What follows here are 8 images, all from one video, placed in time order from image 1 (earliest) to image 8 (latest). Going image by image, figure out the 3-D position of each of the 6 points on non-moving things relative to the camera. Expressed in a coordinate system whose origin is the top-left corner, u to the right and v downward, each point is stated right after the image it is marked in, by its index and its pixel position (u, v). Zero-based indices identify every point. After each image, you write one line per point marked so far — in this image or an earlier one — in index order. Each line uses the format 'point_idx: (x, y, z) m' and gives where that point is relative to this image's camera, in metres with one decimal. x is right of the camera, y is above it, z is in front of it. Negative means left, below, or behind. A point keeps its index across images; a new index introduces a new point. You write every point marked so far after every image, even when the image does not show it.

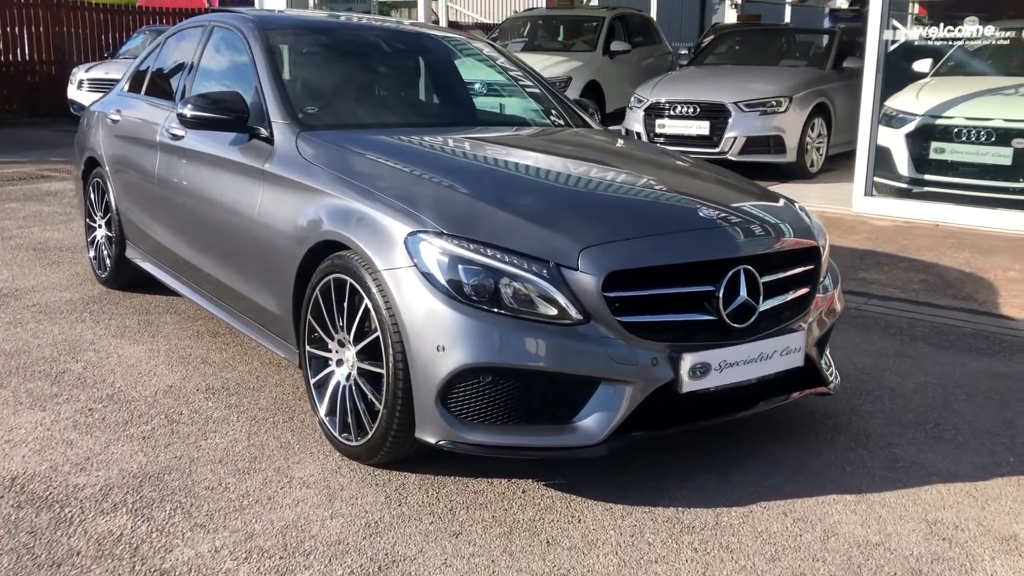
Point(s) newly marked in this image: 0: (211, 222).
0: (-1.4, +0.3, +4.4) m
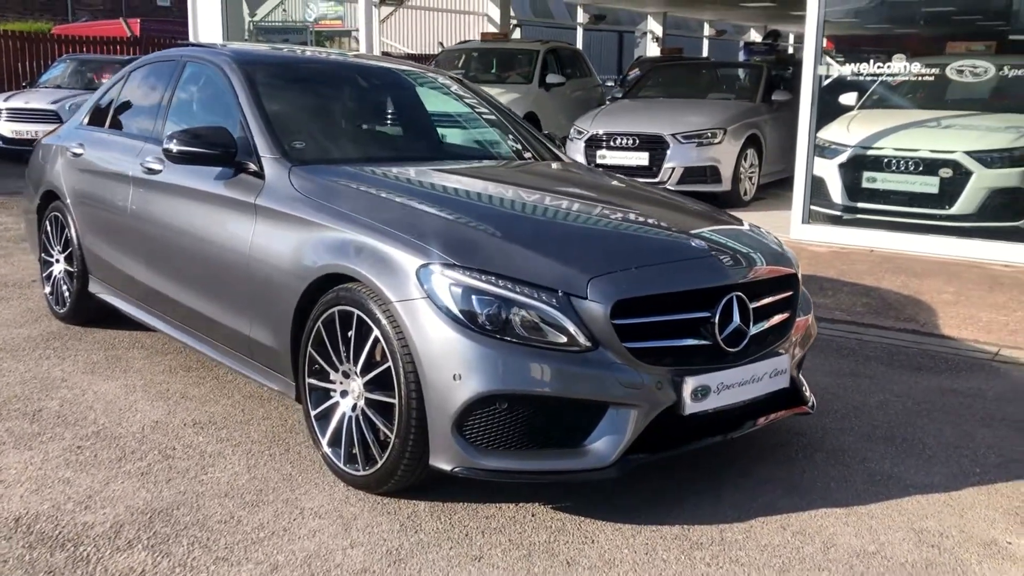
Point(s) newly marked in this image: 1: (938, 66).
0: (-1.5, +0.2, +4.4) m
1: (+3.7, +1.9, +8.2) m
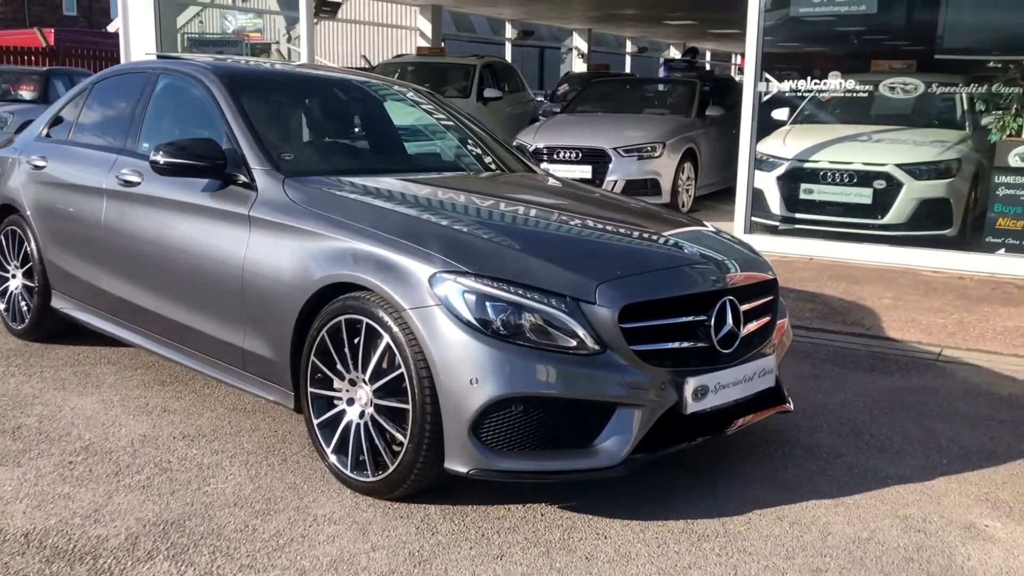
0: (-1.5, +0.1, +4.4) m
1: (+3.3, +1.8, +8.7) m
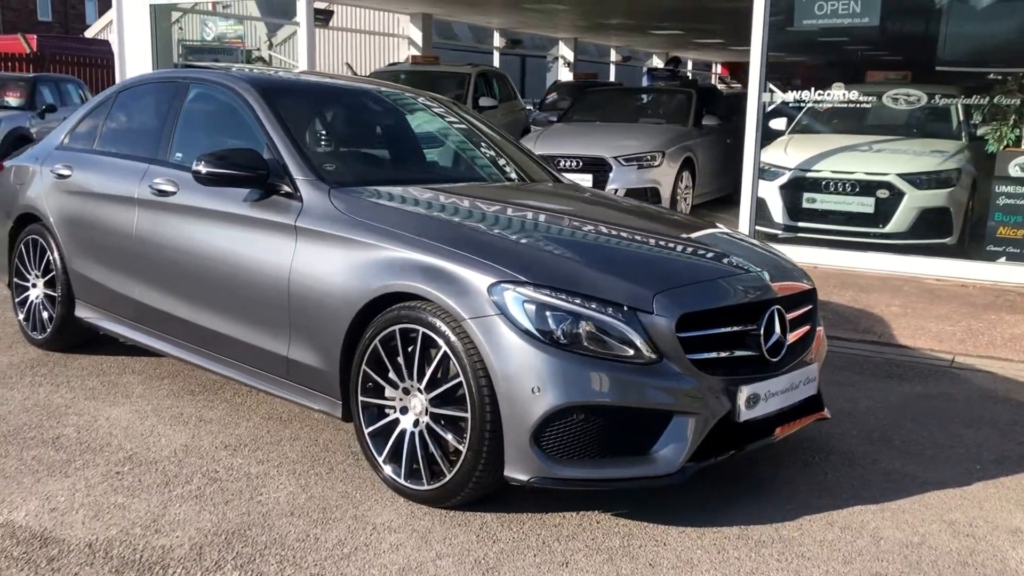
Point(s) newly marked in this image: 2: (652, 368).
0: (-1.4, +0.1, +4.4) m
1: (+3.3, +1.8, +8.8) m
2: (+0.5, -0.3, +3.3) m
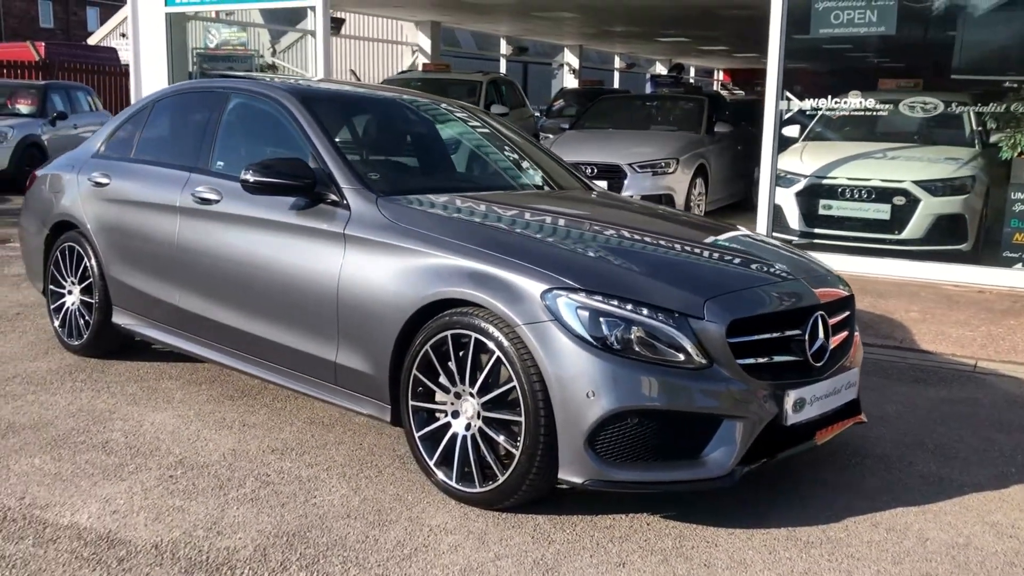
0: (-1.2, 0.0, +4.5) m
1: (+3.5, +1.7, +8.9) m
2: (+0.7, -0.3, +3.4) m
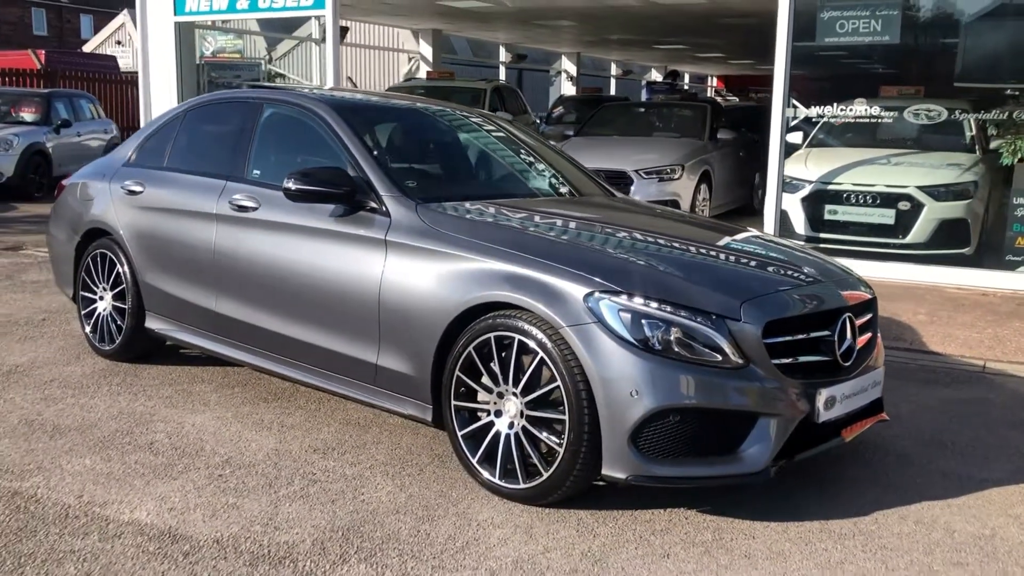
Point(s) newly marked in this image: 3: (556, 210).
0: (-1.0, 0.0, +4.6) m
1: (+3.6, +1.7, +9.1) m
2: (+0.8, -0.3, +3.5) m
3: (+0.2, +0.4, +4.7) m
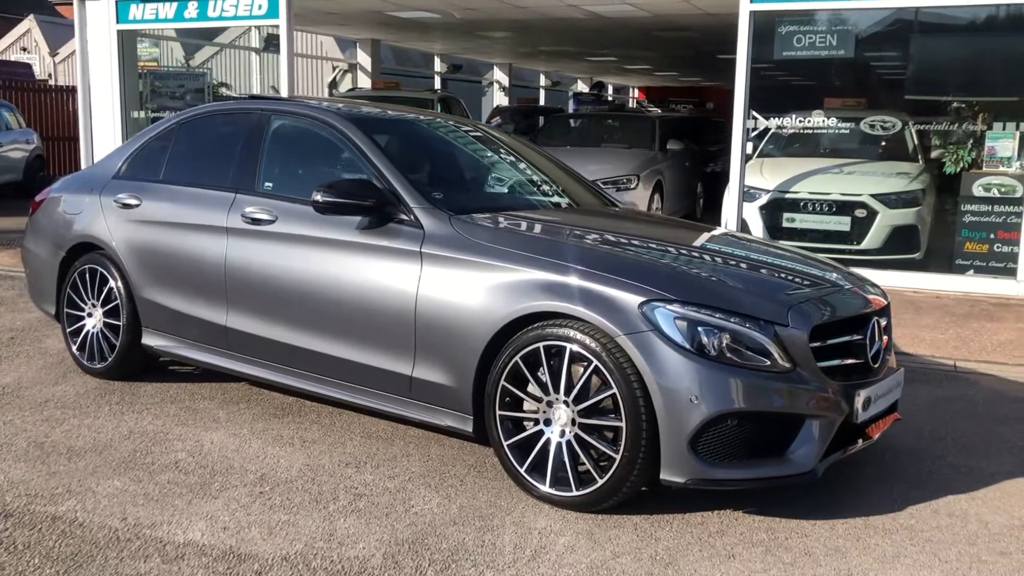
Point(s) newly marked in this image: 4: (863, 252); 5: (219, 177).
0: (-0.9, -0.1, +4.6) m
1: (+3.3, +1.6, +9.5) m
2: (+1.1, -0.3, +3.6) m
3: (+0.3, +0.3, +4.8) m
4: (+3.4, +0.3, +9.3) m
5: (-1.6, +0.6, +5.2) m
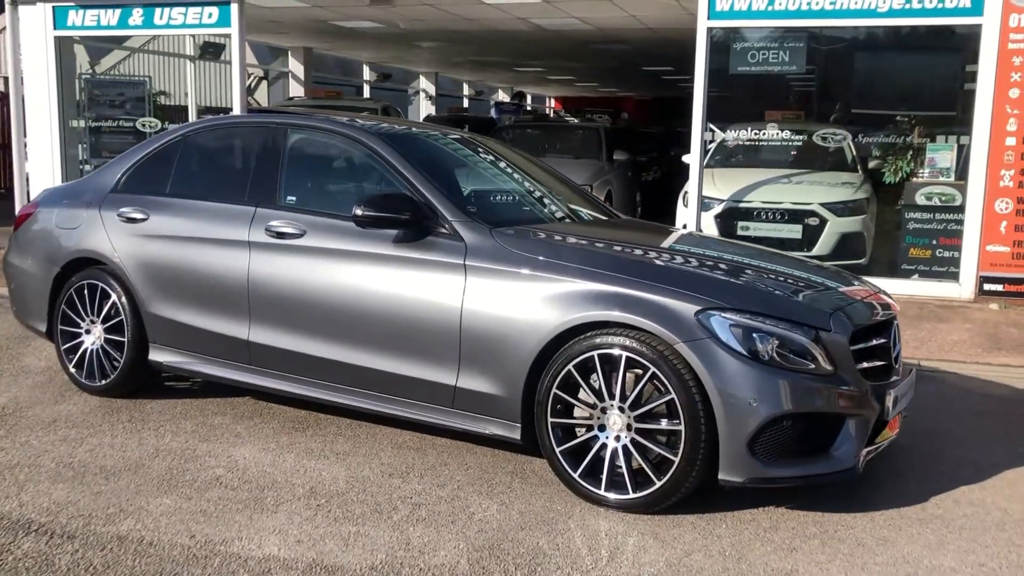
0: (-0.7, -0.1, +4.6) m
1: (+2.9, +1.6, +9.9) m
2: (+1.3, -0.4, +3.9) m
3: (+0.5, +0.3, +4.9) m
4: (+3.1, +0.3, +9.8) m
5: (-1.5, +0.5, +5.2) m
